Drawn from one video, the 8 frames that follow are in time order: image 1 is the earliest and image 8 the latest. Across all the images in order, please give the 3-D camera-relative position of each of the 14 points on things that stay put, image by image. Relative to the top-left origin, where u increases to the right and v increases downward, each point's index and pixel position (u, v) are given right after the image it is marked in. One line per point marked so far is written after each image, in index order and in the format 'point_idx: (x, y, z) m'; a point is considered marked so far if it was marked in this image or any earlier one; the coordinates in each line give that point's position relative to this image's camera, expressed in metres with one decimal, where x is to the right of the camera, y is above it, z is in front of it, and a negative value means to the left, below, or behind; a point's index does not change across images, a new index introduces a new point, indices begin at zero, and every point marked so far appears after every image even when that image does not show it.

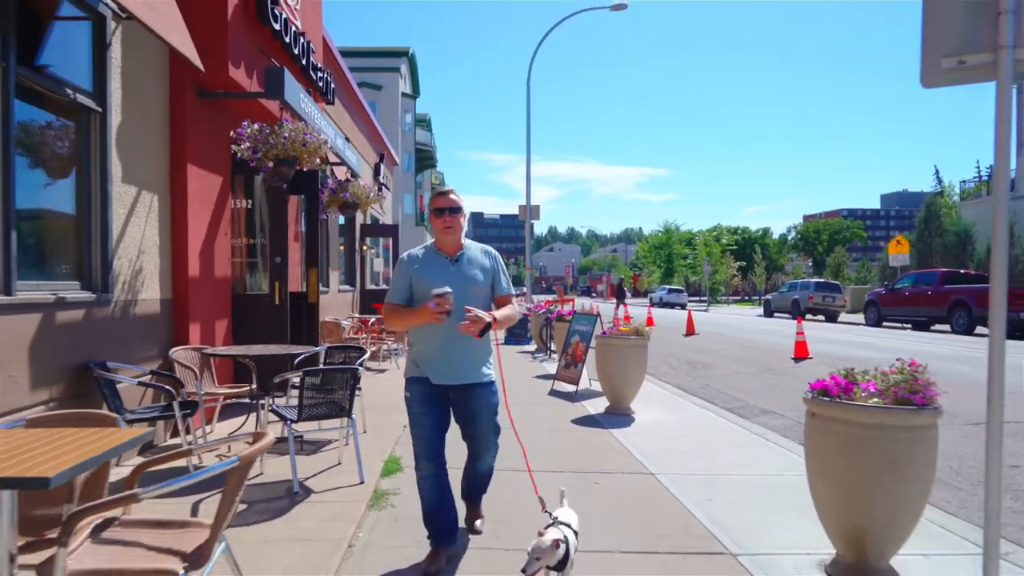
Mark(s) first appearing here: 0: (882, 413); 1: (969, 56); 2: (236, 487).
0: (+2.0, -0.6, +3.9) m
1: (+2.4, +1.2, +3.9) m
2: (-1.0, -0.8, +2.9) m
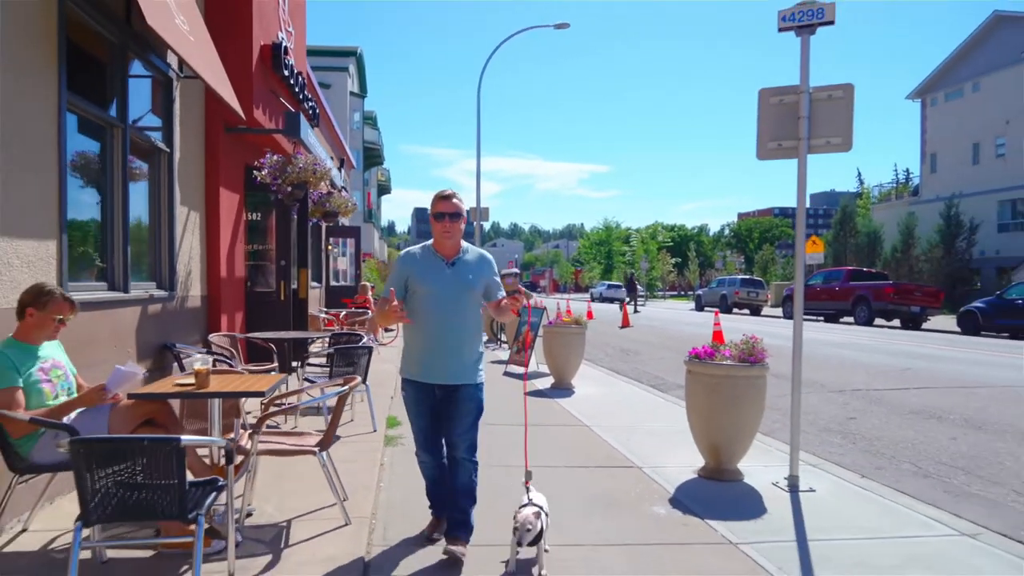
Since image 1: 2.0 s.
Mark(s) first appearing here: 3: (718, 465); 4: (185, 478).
0: (+1.8, -0.6, +6.2) m
1: (+2.3, +1.2, +6.2) m
2: (-1.1, -0.8, +4.9) m
3: (+1.8, -1.5, +6.3) m
4: (-1.4, -0.9, +3.4) m
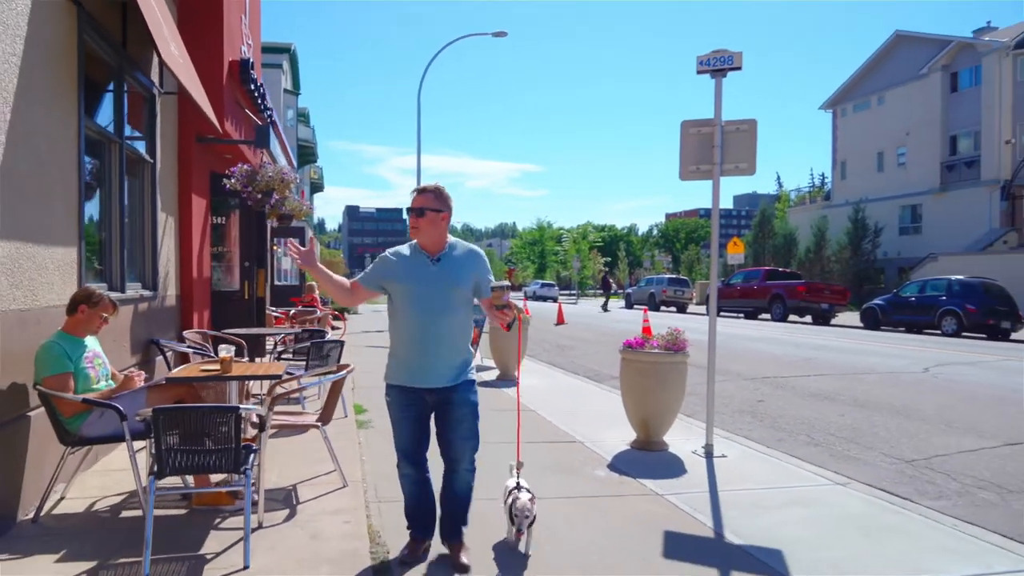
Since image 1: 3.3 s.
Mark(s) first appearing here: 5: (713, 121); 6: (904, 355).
0: (+1.4, -0.6, +7.3) m
1: (+1.9, +1.2, +7.4) m
2: (-1.4, -0.8, +5.8) m
3: (+1.4, -1.5, +7.5) m
4: (-1.5, -0.9, +4.3) m
5: (+2.0, +1.7, +7.4) m
6: (+7.2, -1.2, +13.7) m
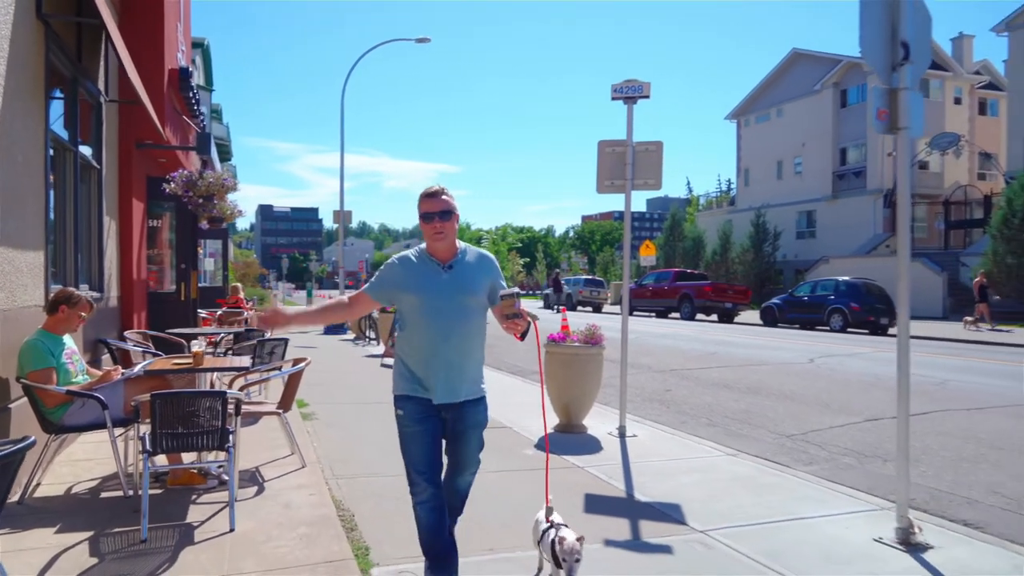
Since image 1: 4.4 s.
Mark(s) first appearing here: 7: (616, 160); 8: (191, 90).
0: (+0.7, -0.7, +8.3) m
1: (+1.2, +1.2, +8.4) m
2: (-1.9, -0.8, +6.5) m
3: (+0.6, -1.5, +8.4) m
4: (-1.9, -0.9, +5.0) m
5: (+1.3, +1.7, +8.4) m
6: (+5.8, -1.2, +15.3) m
7: (+1.2, +1.5, +8.4) m
8: (-5.0, +3.1, +11.4) m
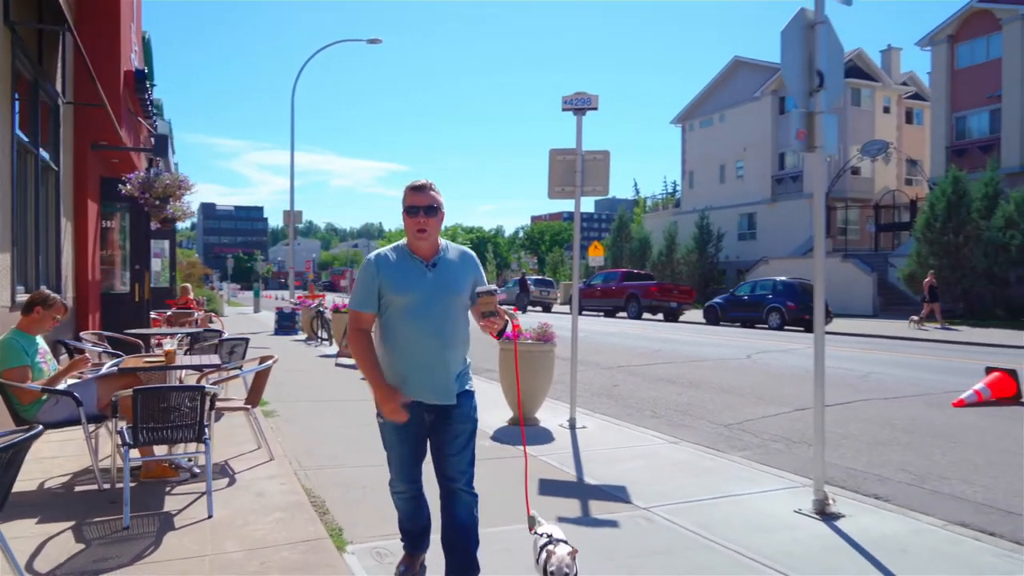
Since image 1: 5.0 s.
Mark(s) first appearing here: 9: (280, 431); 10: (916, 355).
0: (+0.2, -0.7, +8.8) m
1: (+0.6, +1.2, +8.9) m
2: (-2.3, -0.8, +6.8) m
3: (+0.1, -1.5, +8.9) m
4: (-2.2, -0.9, +5.3) m
5: (+0.7, +1.7, +8.9) m
6: (+4.8, -1.2, +16.1) m
7: (+0.7, +1.5, +8.9) m
8: (-5.7, +3.1, +11.5) m
9: (-2.5, -1.6, +8.0) m
10: (+7.4, -1.2, +13.7) m
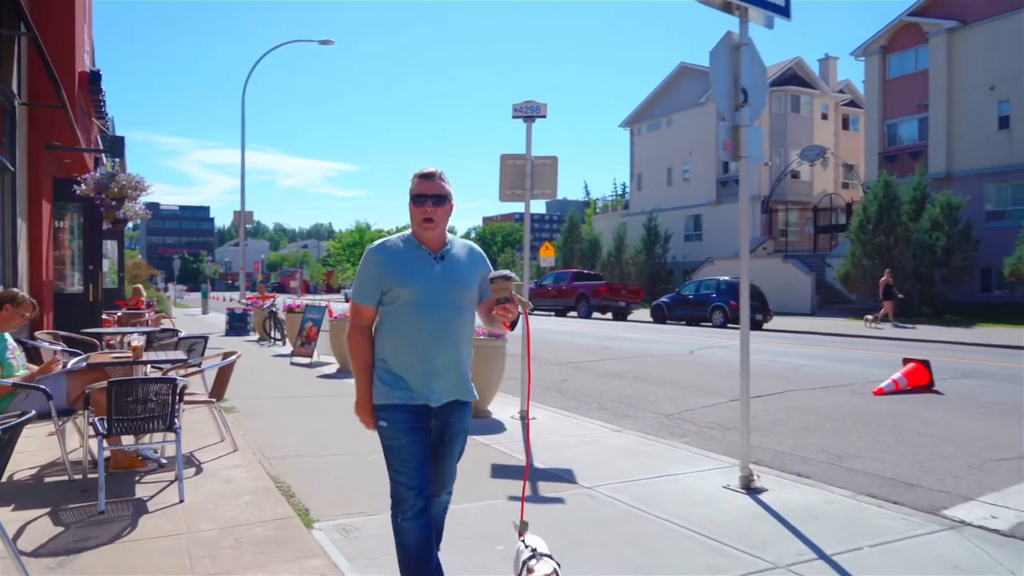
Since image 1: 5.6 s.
0: (-0.4, -0.6, +9.2) m
1: (0.0, +1.2, +9.4) m
2: (-2.7, -0.8, +7.1) m
3: (-0.5, -1.5, +9.3) m
4: (-2.5, -0.9, +5.5) m
5: (+0.2, +1.7, +9.3) m
6: (+3.7, -1.2, +16.8) m
7: (+0.1, +1.5, +9.4) m
8: (-6.4, +3.1, +11.5) m
9: (-3.0, -1.5, +8.3) m
10: (+6.5, -1.2, +14.6) m
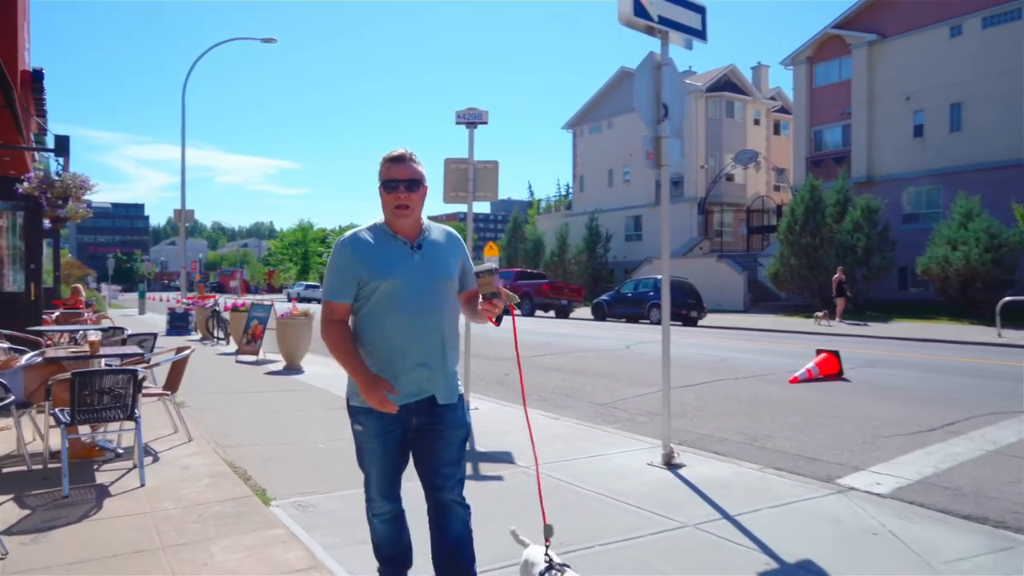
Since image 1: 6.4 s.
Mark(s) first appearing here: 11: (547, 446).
0: (-1.1, -0.6, +9.6) m
1: (-0.7, +1.3, +9.8) m
2: (-3.3, -0.8, +7.4) m
3: (-1.2, -1.5, +9.8) m
4: (-3.0, -0.9, +5.8) m
5: (-0.6, +1.7, +9.8) m
6: (+2.4, -1.2, +17.5) m
7: (-0.7, +1.5, +9.9) m
8: (-7.3, +3.1, +11.5) m
9: (-3.7, -1.5, +8.6) m
10: (+5.4, -1.1, +15.5) m
11: (+0.3, -1.5, +7.2) m
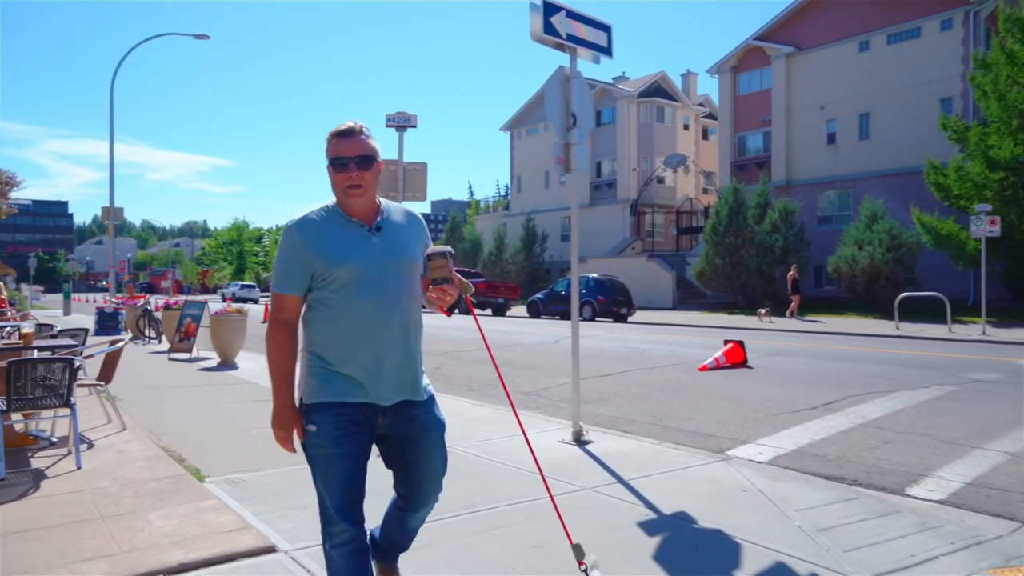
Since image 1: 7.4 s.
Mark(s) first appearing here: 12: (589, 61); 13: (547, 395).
0: (-2.1, -0.5, +10.1) m
1: (-1.7, +1.3, +10.3) m
2: (-4.1, -0.7, +7.6) m
3: (-2.2, -1.4, +10.2) m
4: (-3.6, -0.8, +6.1) m
5: (-1.6, +1.8, +10.3) m
6: (+0.8, -1.1, +18.2) m
7: (-1.7, +1.6, +10.3) m
8: (-8.5, +3.1, +11.5) m
9: (-4.6, -1.5, +8.8) m
10: (+3.9, -1.1, +16.4) m
11: (-0.5, -1.5, +7.8) m
12: (+0.8, +2.2, +7.3) m
13: (+0.5, -1.5, +10.3) m
